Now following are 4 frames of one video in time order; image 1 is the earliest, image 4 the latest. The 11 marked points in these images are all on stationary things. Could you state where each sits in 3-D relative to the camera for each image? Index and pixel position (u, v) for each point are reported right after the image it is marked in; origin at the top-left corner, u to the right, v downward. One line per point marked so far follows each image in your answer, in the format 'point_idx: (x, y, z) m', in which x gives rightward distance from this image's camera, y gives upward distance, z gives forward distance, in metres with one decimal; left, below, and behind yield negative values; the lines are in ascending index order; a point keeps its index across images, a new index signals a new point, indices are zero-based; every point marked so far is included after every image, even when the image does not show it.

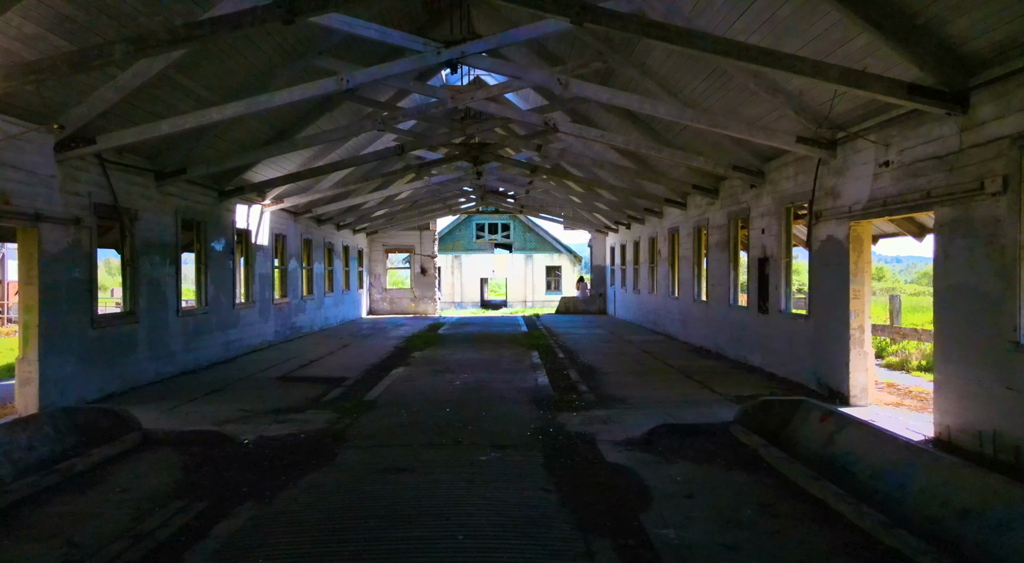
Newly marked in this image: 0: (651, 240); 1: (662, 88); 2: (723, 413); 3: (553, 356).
0: (+3.4, +1.0, +16.7) m
1: (+1.8, +2.4, +8.4) m
2: (+2.0, -1.2, +6.4) m
3: (+0.7, -1.2, +11.1) m
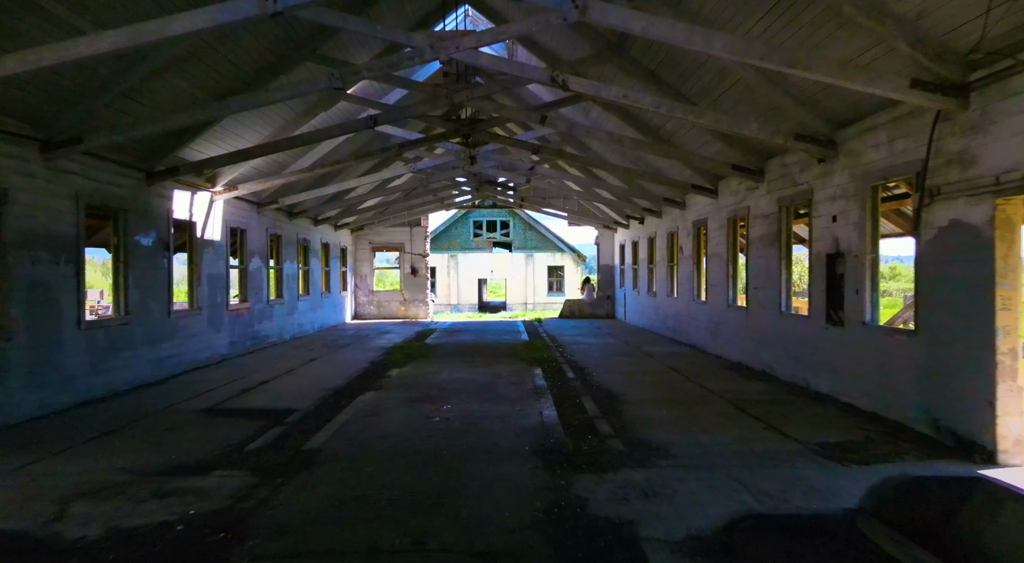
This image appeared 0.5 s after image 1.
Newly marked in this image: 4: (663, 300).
0: (+3.4, +1.0, +14.6) m
1: (+1.8, +2.4, +6.3) m
2: (+1.9, -1.3, +4.3) m
3: (+0.6, -1.3, +9.0) m
4: (+3.3, -0.4, +14.8) m
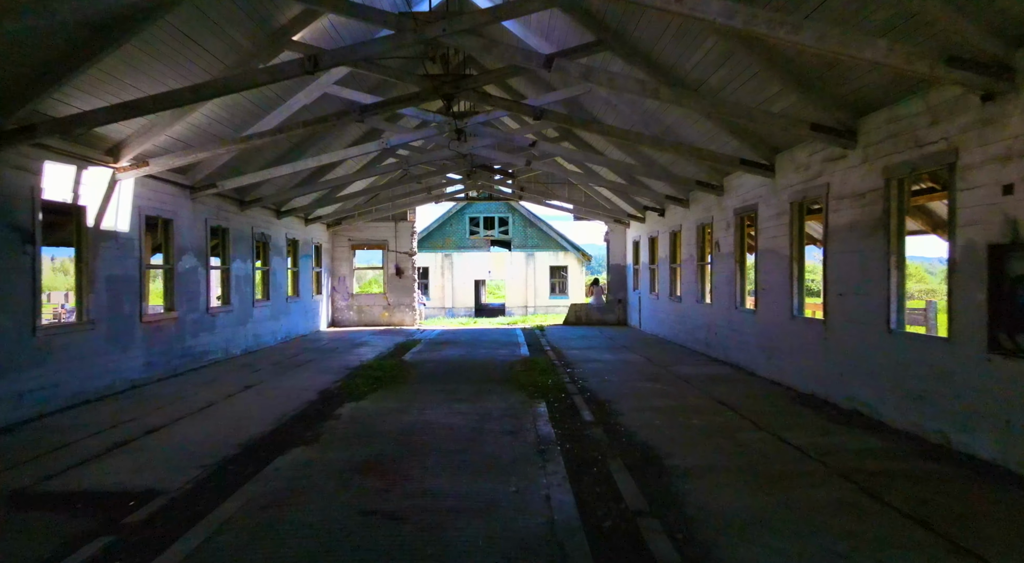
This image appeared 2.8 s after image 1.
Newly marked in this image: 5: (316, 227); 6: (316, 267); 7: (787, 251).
0: (+3.3, +0.9, +12.0) m
1: (+1.7, +2.3, +3.8) m
2: (+1.9, -1.3, +1.8) m
3: (+0.6, -1.3, +6.5) m
4: (+3.2, -0.5, +12.2) m
5: (-5.1, +1.4, +17.6) m
6: (-5.1, +0.4, +17.7) m
7: (+3.3, +0.4, +8.1) m
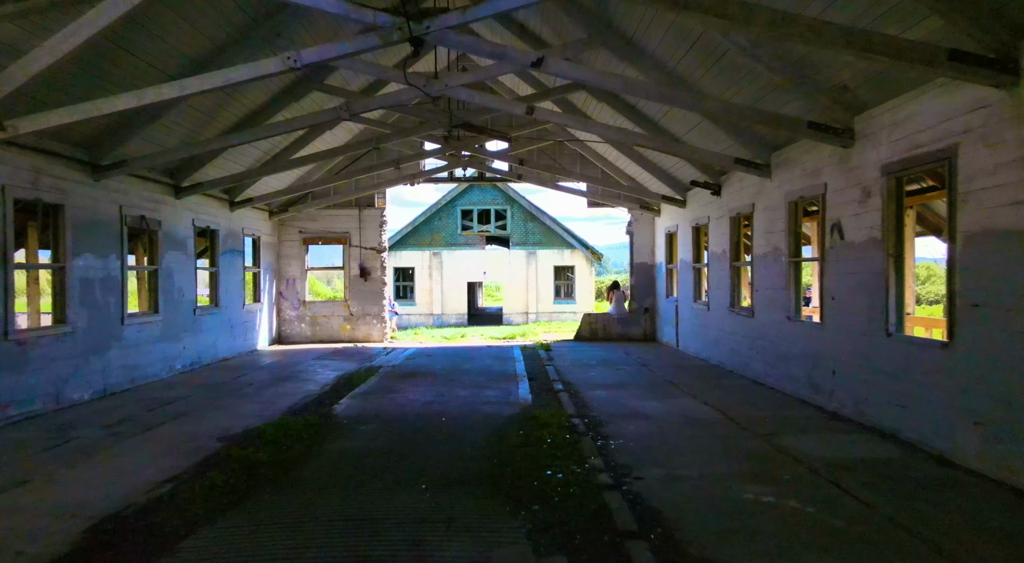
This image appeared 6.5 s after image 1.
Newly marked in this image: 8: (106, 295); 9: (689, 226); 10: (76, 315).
0: (+3.2, +0.9, +7.8) m
1: (+1.7, +2.3, -0.5) m
2: (+1.8, -1.4, -2.5) m
3: (+0.5, -1.4, +2.2) m
4: (+3.2, -0.5, +8.0) m
5: (-5.1, +1.3, +13.4) m
6: (-5.1, +0.3, +13.5) m
7: (+3.2, +0.3, +3.9) m
8: (-5.0, -0.2, +8.4) m
9: (+3.2, +1.0, +12.1) m
10: (-5.0, -0.4, +7.8) m
